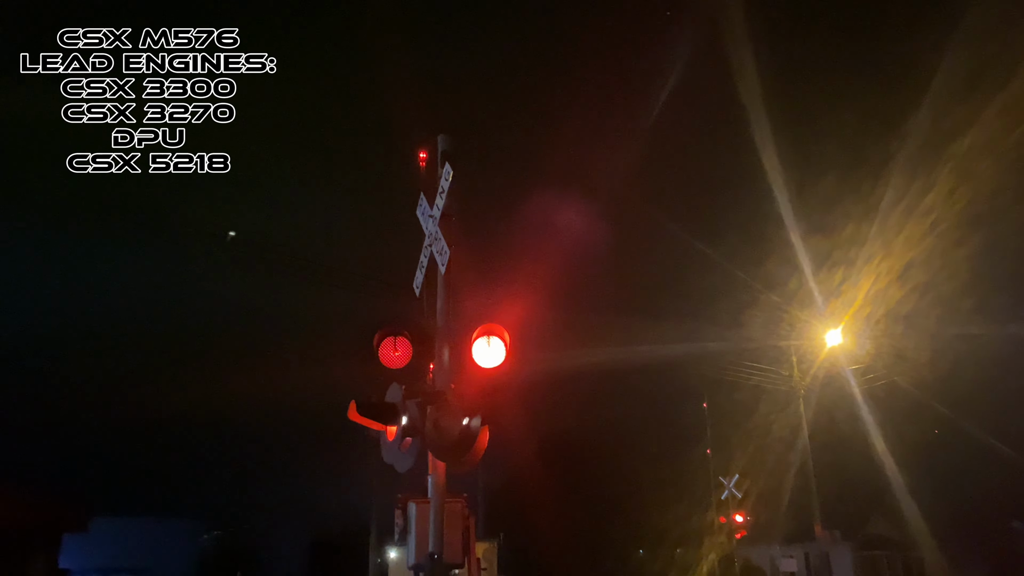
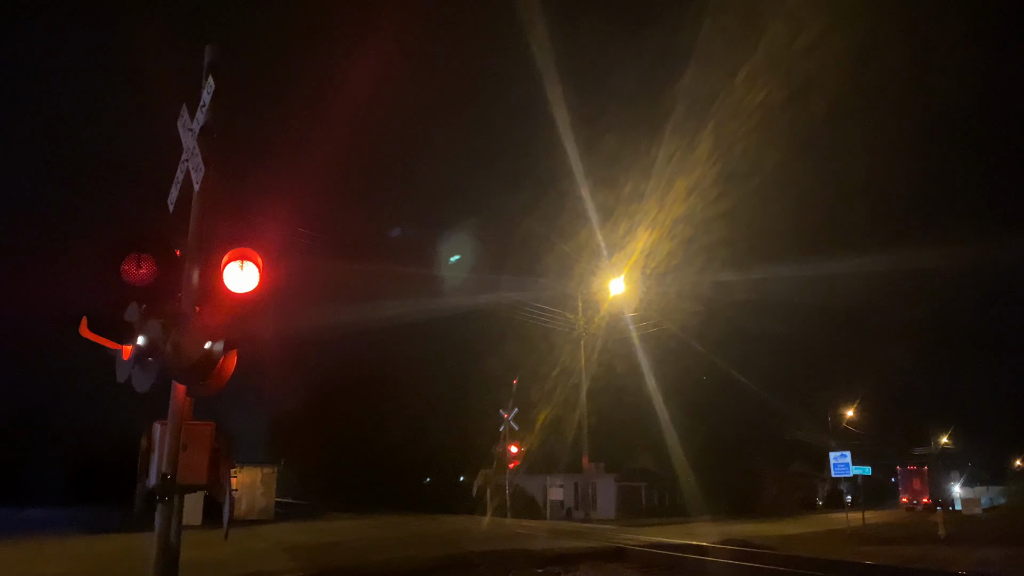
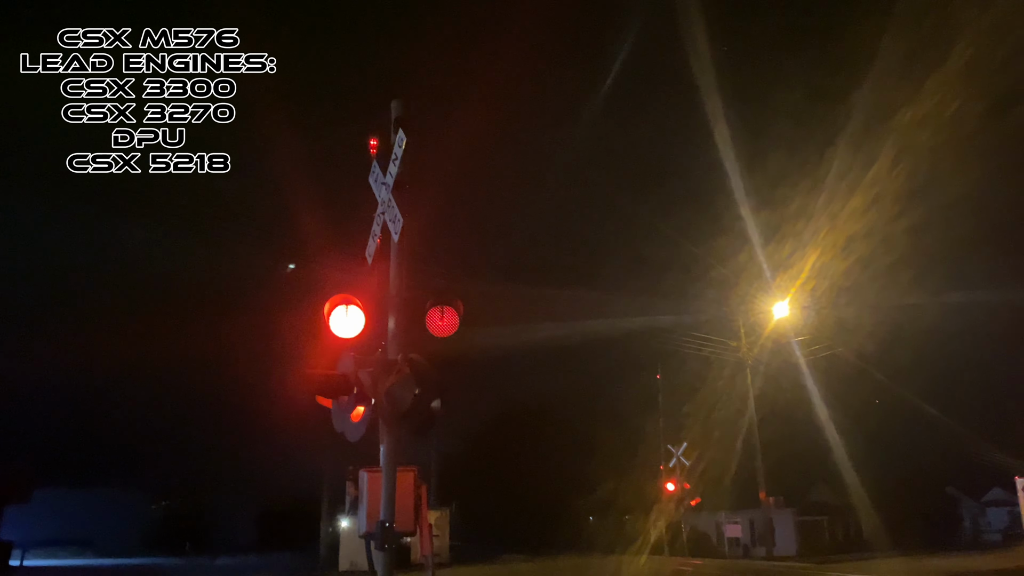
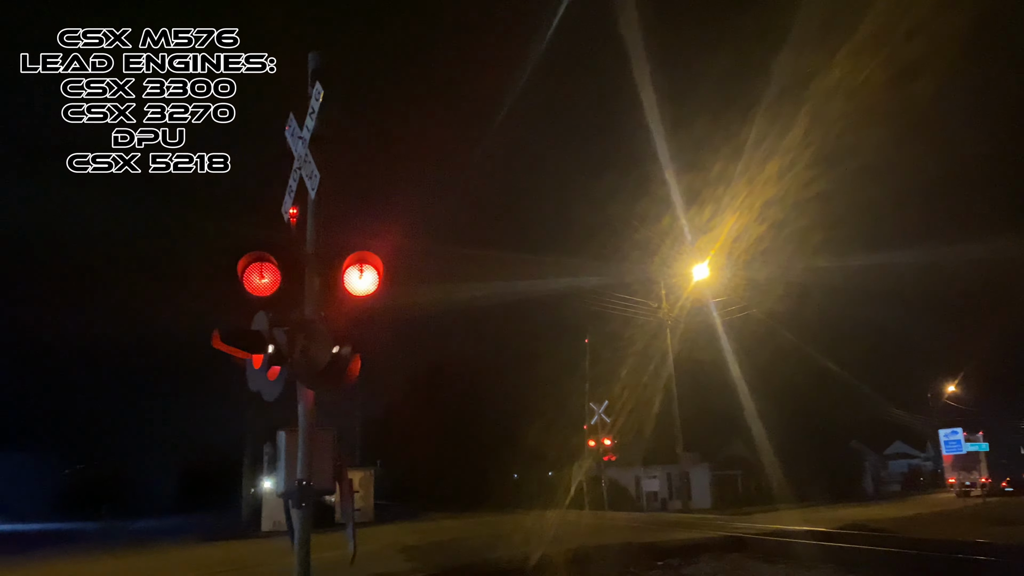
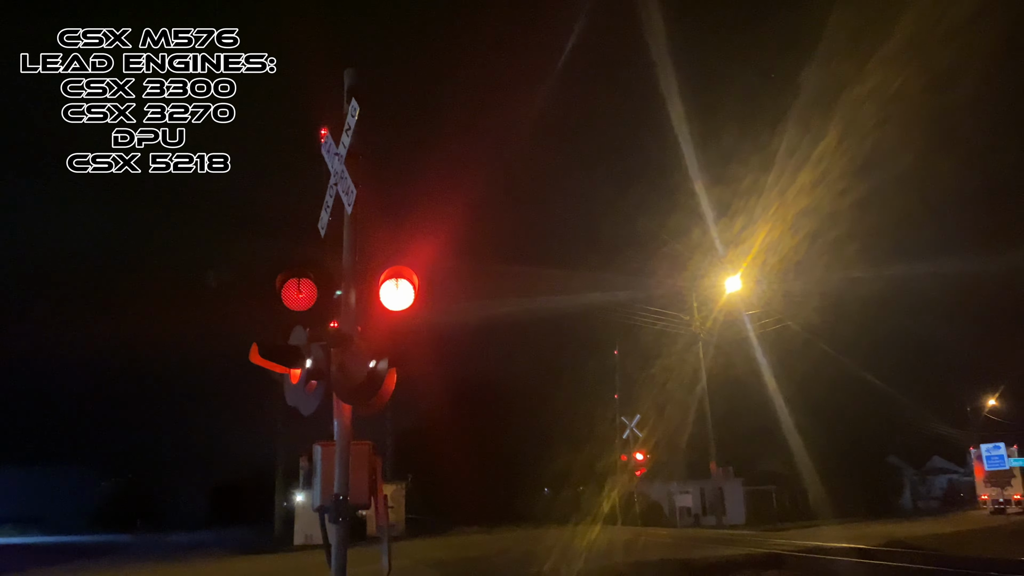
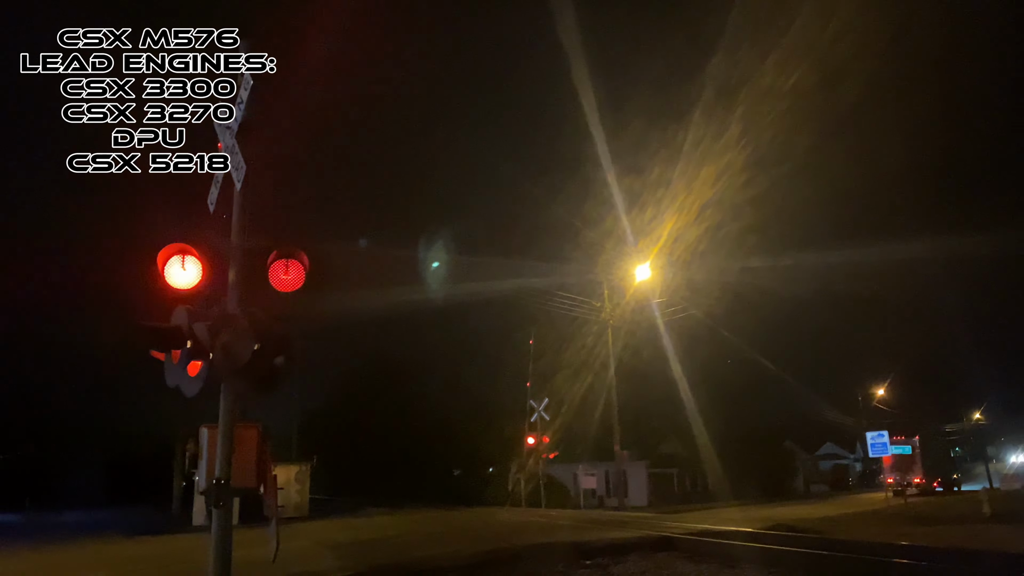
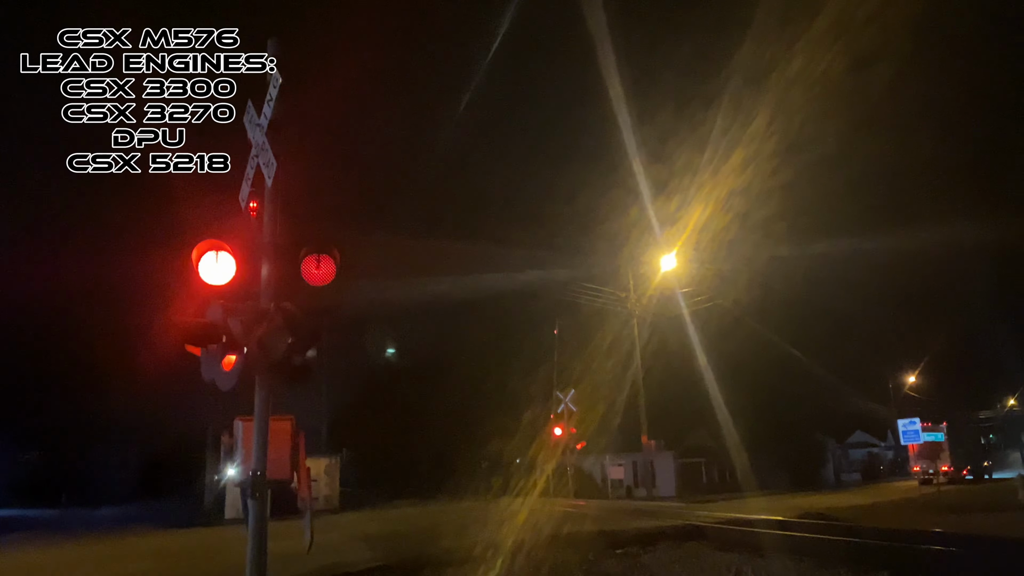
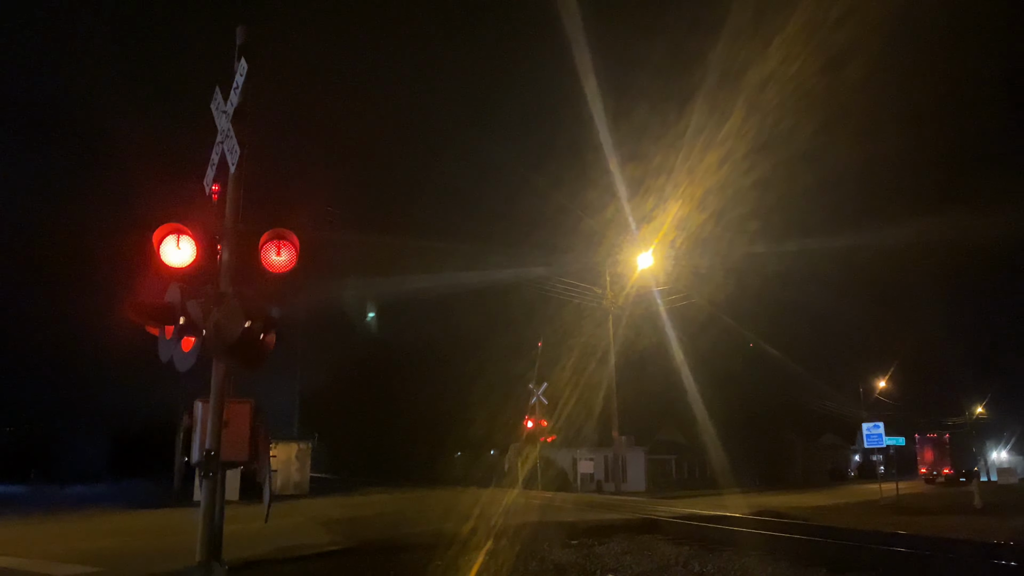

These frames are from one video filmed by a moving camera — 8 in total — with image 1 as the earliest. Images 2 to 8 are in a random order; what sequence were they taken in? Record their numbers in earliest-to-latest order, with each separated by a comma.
3, 5, 4, 7, 6, 8, 2
